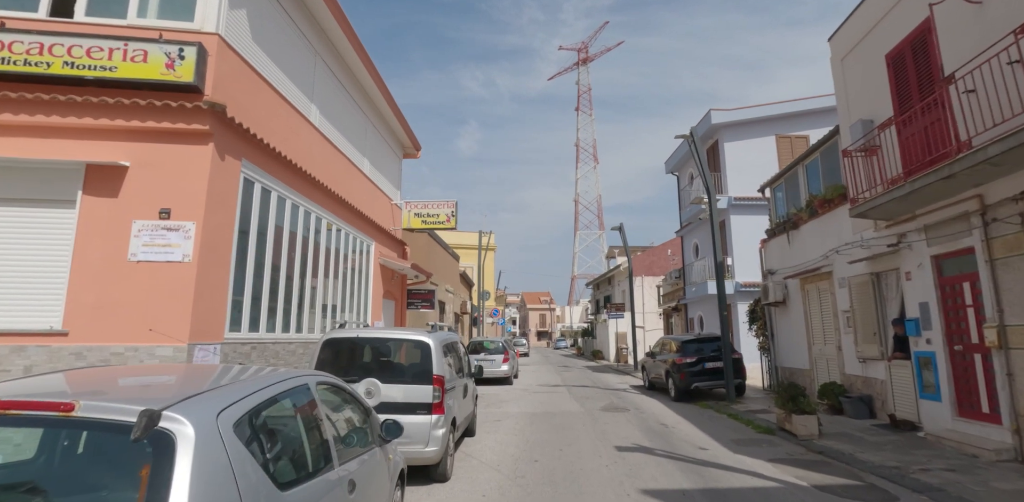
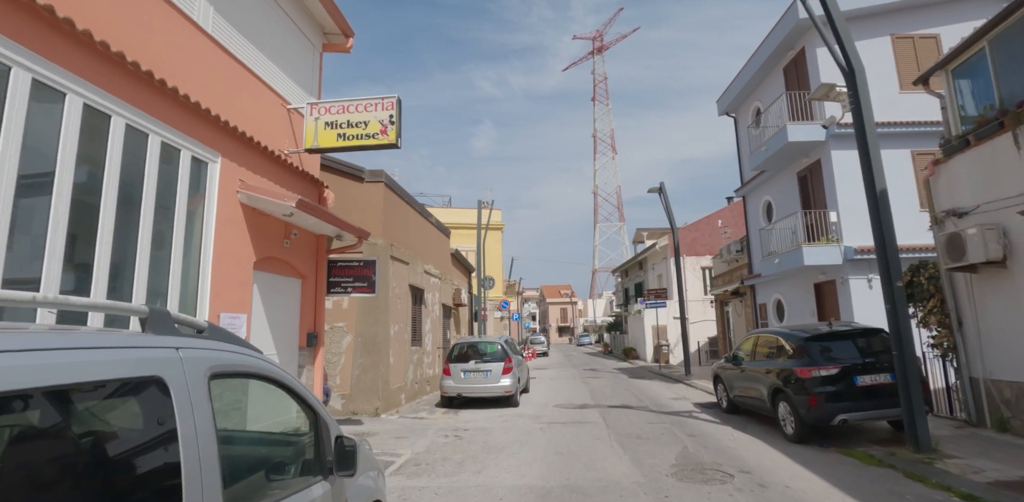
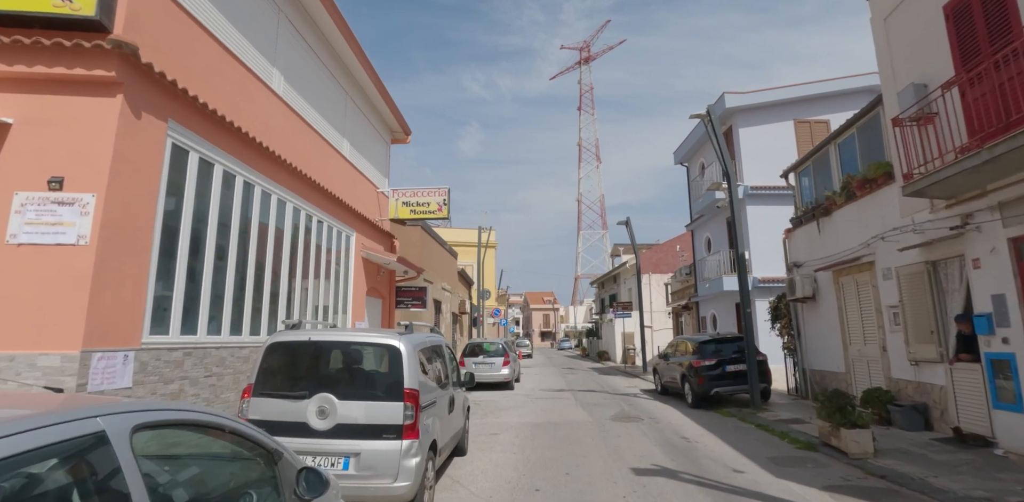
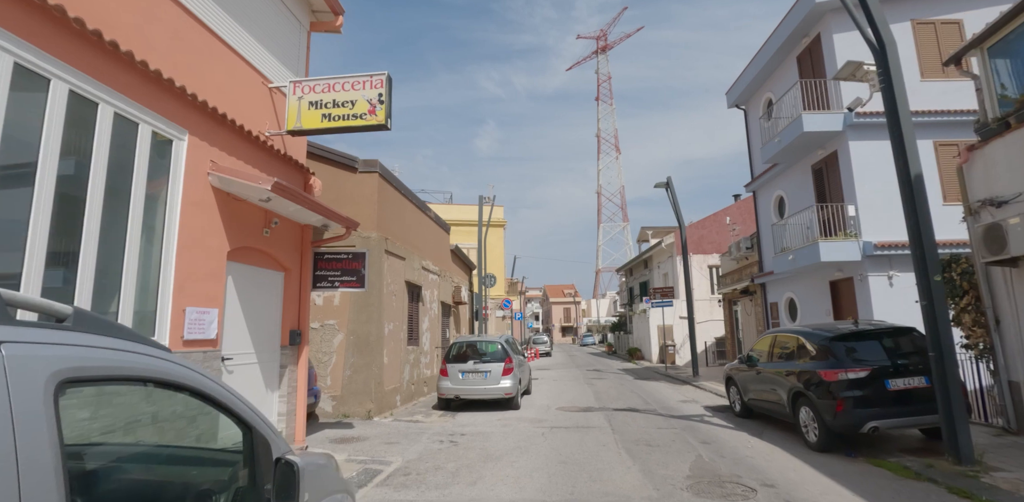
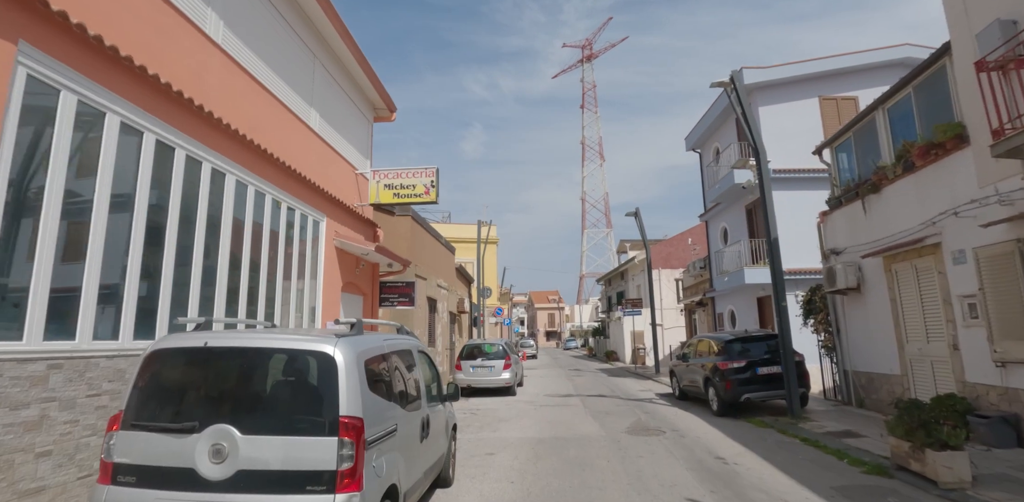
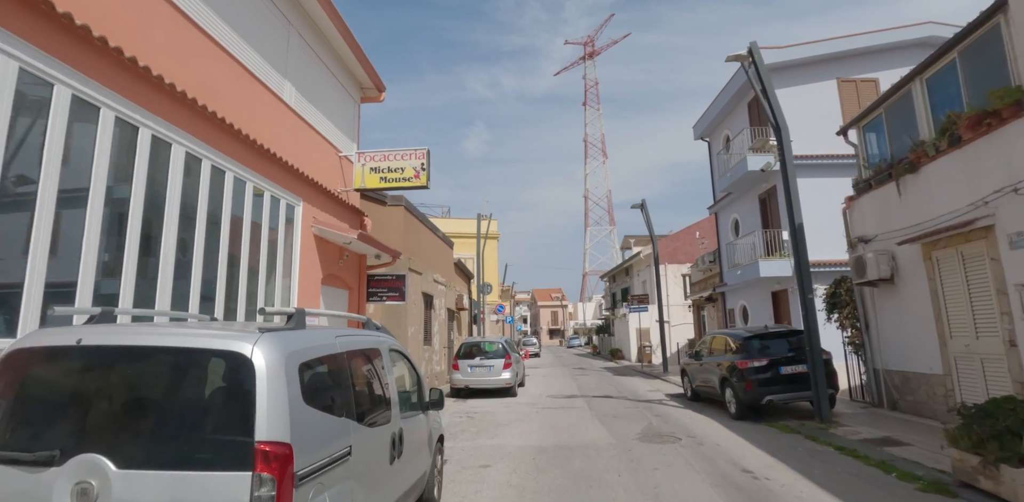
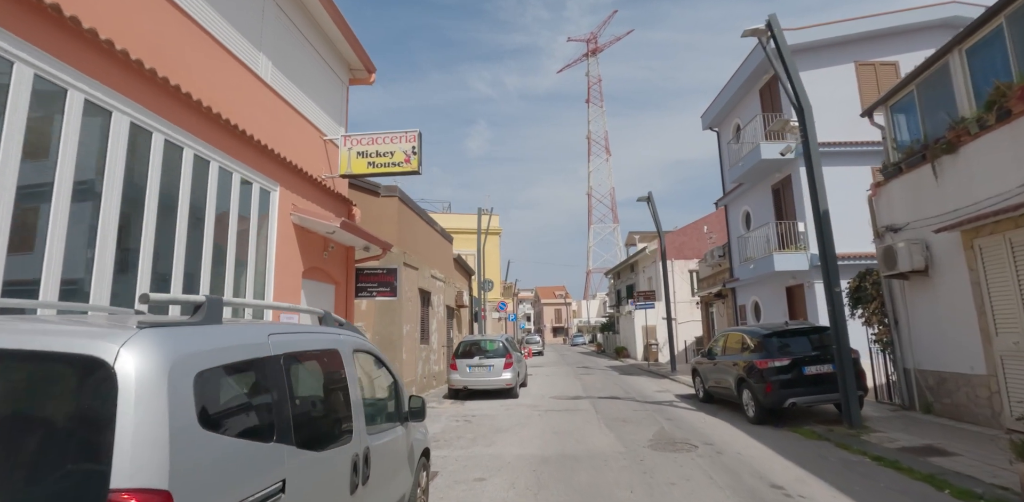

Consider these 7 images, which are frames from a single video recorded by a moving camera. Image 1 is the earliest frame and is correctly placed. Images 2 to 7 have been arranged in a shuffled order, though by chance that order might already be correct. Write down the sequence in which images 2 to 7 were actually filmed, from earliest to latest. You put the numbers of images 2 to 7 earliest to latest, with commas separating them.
3, 5, 6, 7, 2, 4
